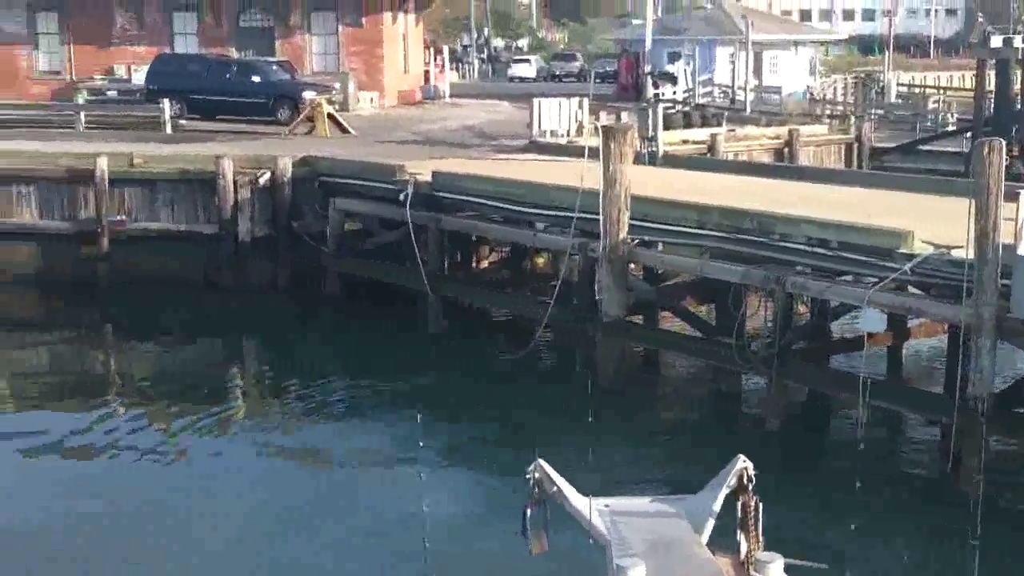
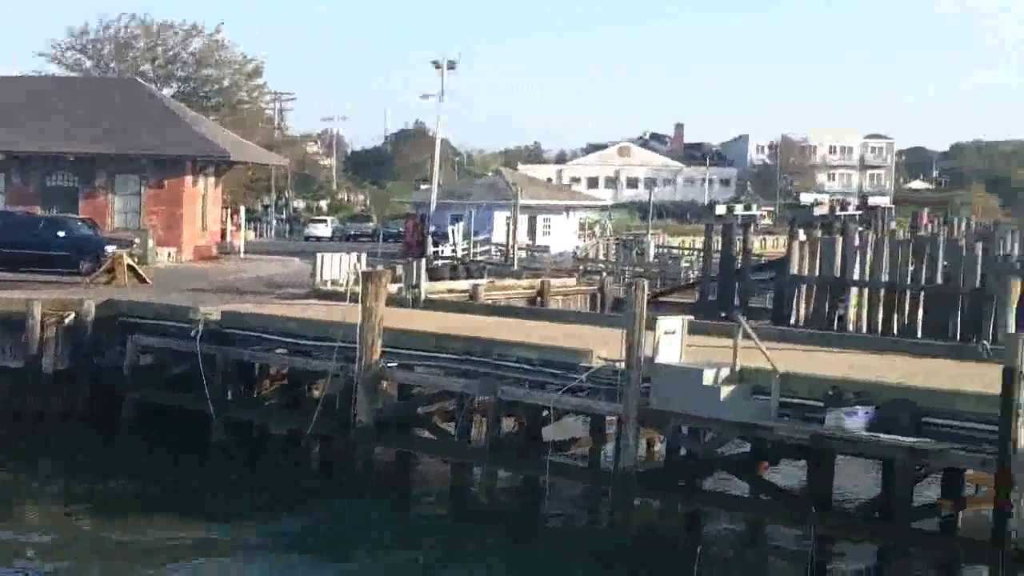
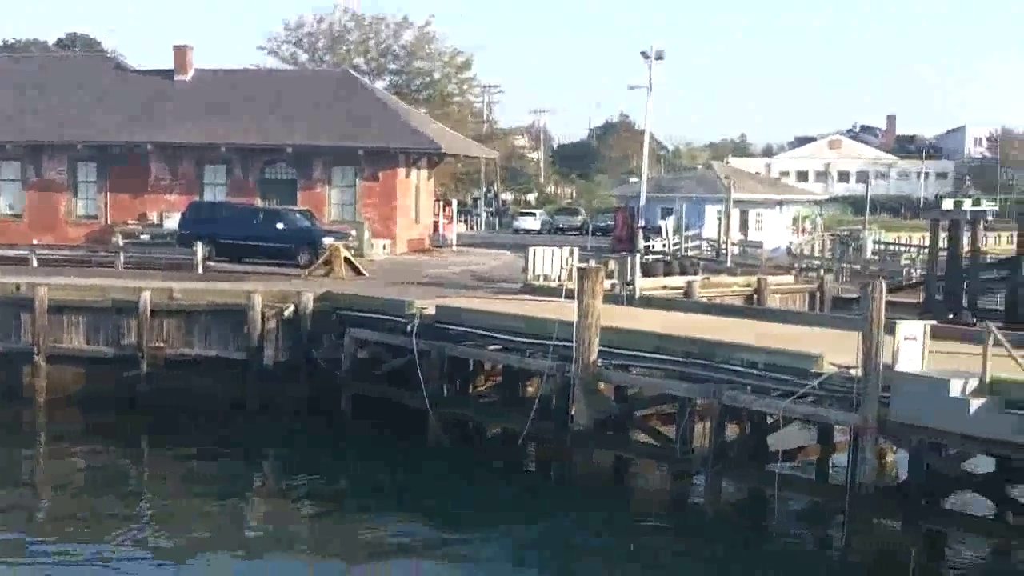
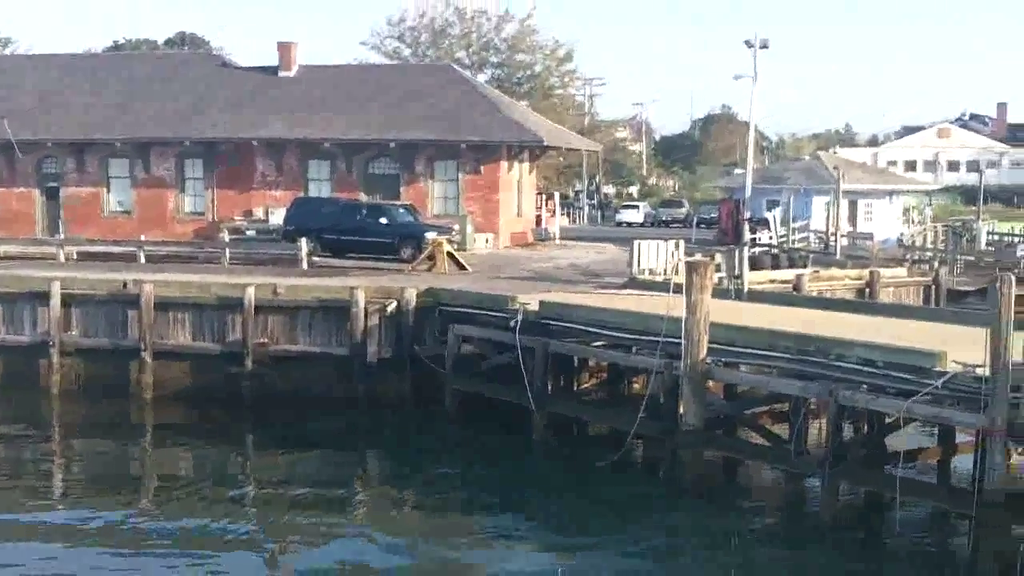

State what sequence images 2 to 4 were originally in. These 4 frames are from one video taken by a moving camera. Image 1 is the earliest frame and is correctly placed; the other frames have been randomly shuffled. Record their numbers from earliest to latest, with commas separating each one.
4, 3, 2
